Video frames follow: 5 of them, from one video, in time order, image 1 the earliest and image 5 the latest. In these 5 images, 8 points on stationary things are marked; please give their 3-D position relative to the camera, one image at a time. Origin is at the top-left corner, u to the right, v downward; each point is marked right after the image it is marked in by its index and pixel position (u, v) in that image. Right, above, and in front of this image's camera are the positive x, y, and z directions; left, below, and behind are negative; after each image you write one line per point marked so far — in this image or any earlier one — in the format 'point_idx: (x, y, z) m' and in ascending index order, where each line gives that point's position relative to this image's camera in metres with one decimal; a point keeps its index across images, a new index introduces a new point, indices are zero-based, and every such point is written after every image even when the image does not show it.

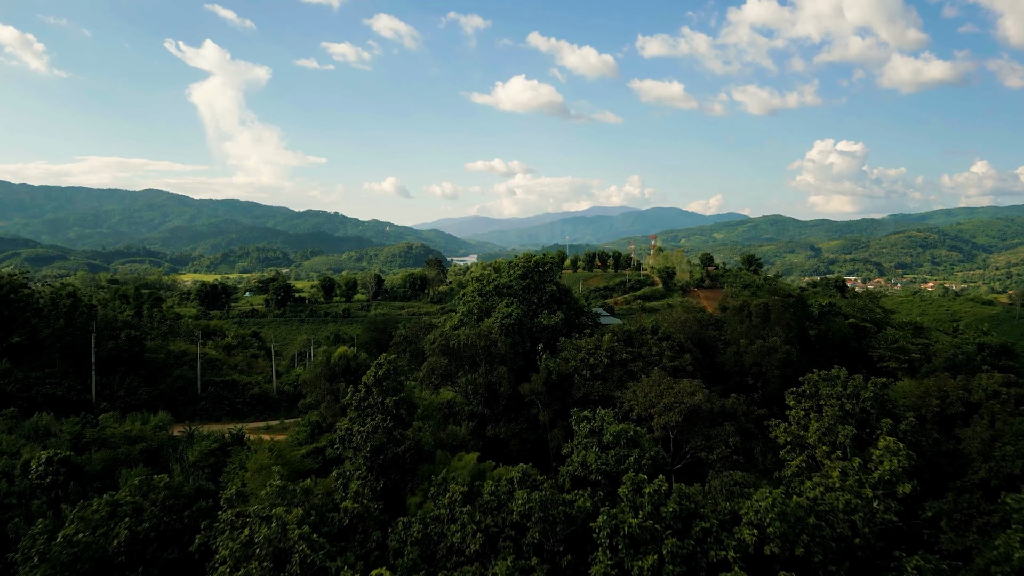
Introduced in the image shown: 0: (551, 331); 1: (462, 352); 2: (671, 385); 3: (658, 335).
0: (+1.6, -1.7, +19.4) m
1: (-1.9, -2.4, +18.3) m
2: (+5.2, -3.2, +16.1) m
3: (+5.9, -1.9, +19.5) m
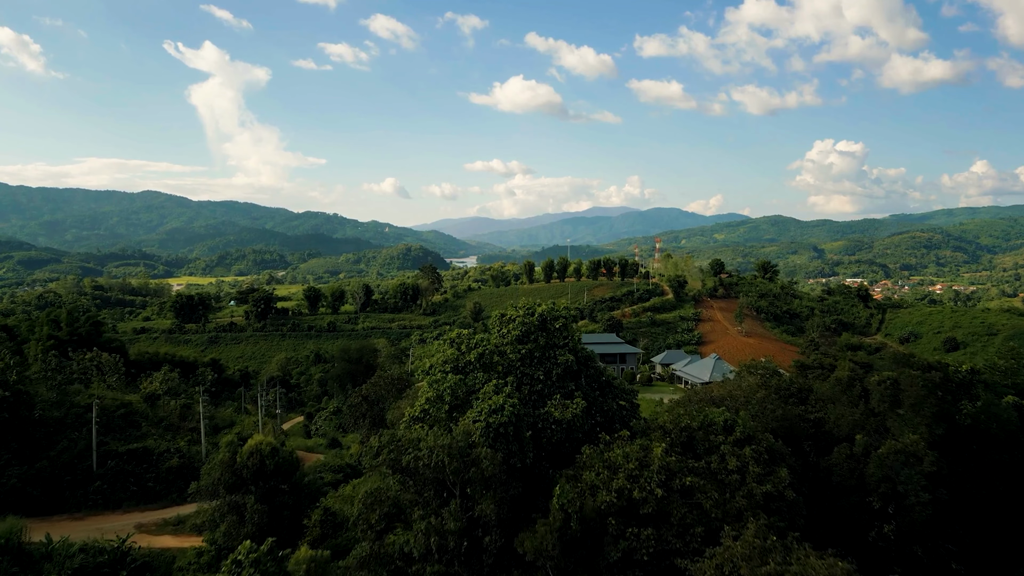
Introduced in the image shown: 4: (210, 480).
0: (+1.4, -3.6, +12.4) m
1: (-2.1, -4.3, +11.2) m
2: (+5.1, -5.1, +9.0) m
3: (+5.7, -3.8, +12.5) m
4: (-9.0, -5.7, +14.6) m
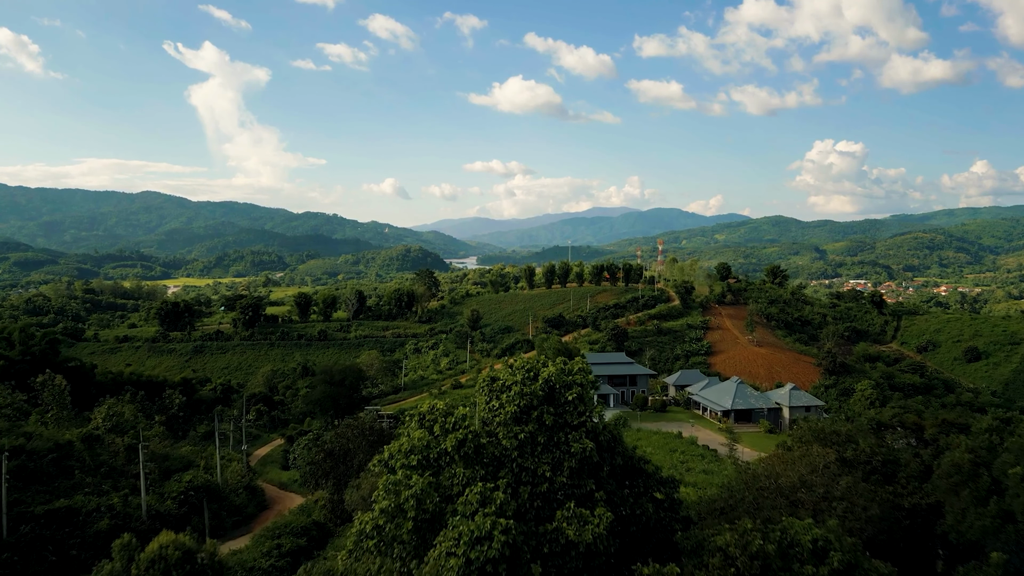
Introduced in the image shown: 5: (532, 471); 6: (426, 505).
0: (+1.3, -4.6, +8.5) m
1: (-2.2, -5.4, +7.4) m
2: (+5.0, -6.2, +5.2) m
3: (+5.6, -4.8, +8.6) m
4: (-9.1, -6.8, +10.7) m
5: (+0.4, -3.7, +9.9) m
6: (-1.6, -4.0, +9.0) m
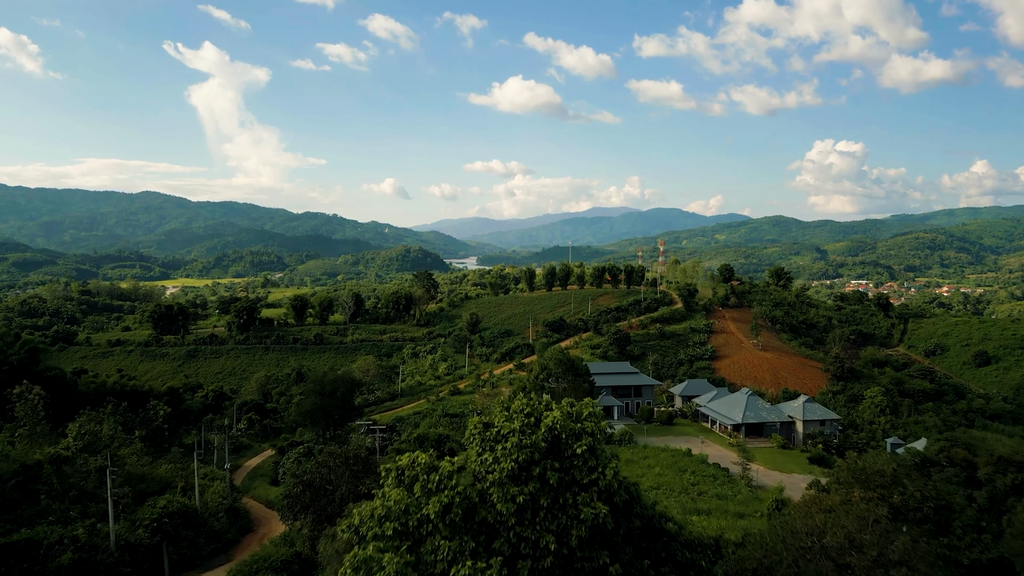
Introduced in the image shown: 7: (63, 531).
0: (+1.2, -5.1, +6.9) m
1: (-2.2, -5.9, +5.8) m
2: (+4.9, -6.6, +3.6) m
3: (+5.5, -5.3, +7.0) m
4: (-9.2, -7.3, +9.1) m
5: (+0.4, -4.2, +8.3) m
6: (-1.6, -4.5, +7.4) m
7: (-17.6, -9.5, +19.1) m
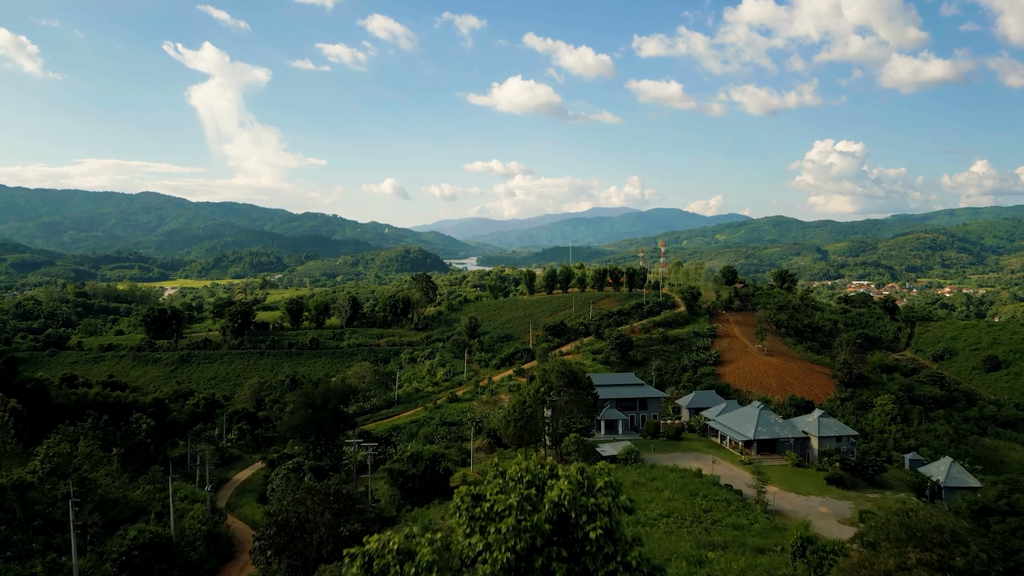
0: (+1.2, -5.6, +5.3) m
1: (-2.3, -6.4, +4.2) m
2: (+4.9, -7.1, +2.0) m
3: (+5.5, -5.8, +5.4) m
4: (-9.2, -7.8, +7.5) m
5: (+0.3, -4.7, +6.7) m
6: (-1.6, -5.0, +5.8) m
7: (-17.6, -10.1, +17.5) m
